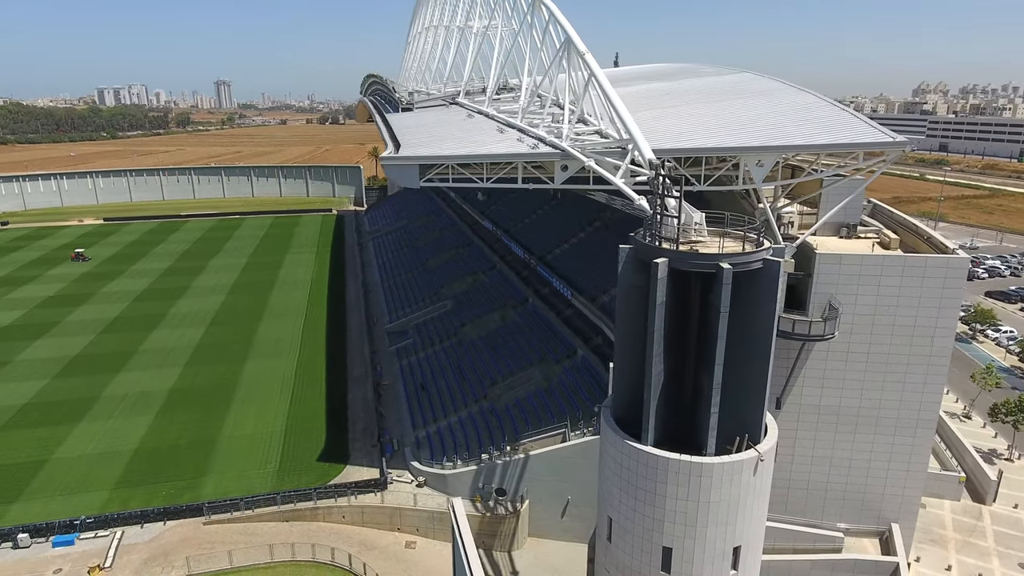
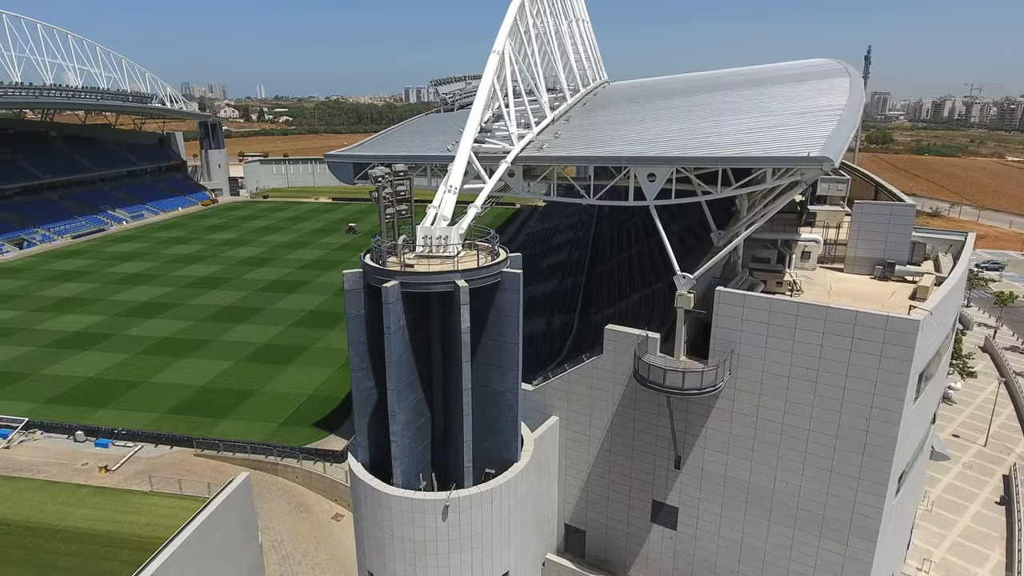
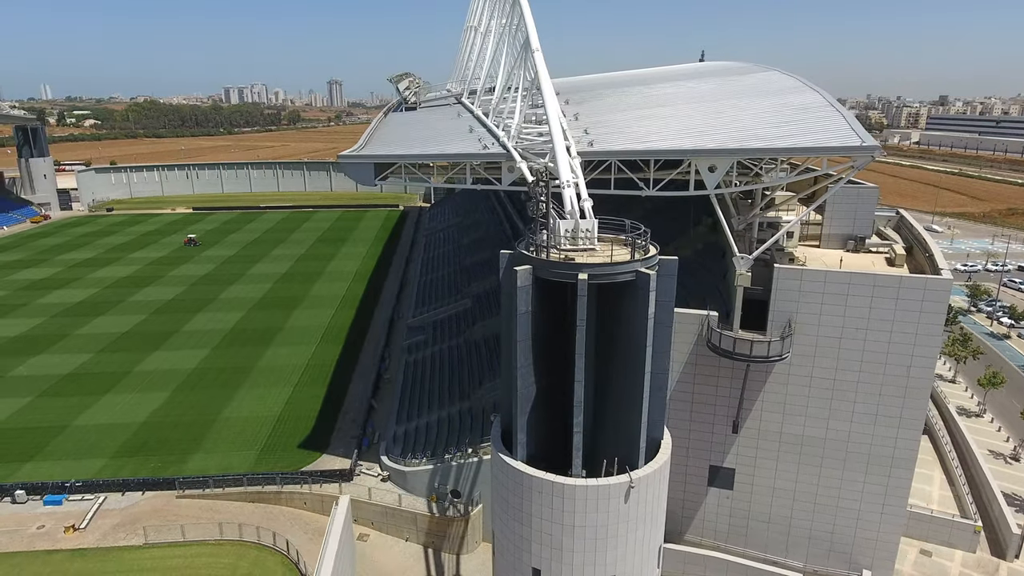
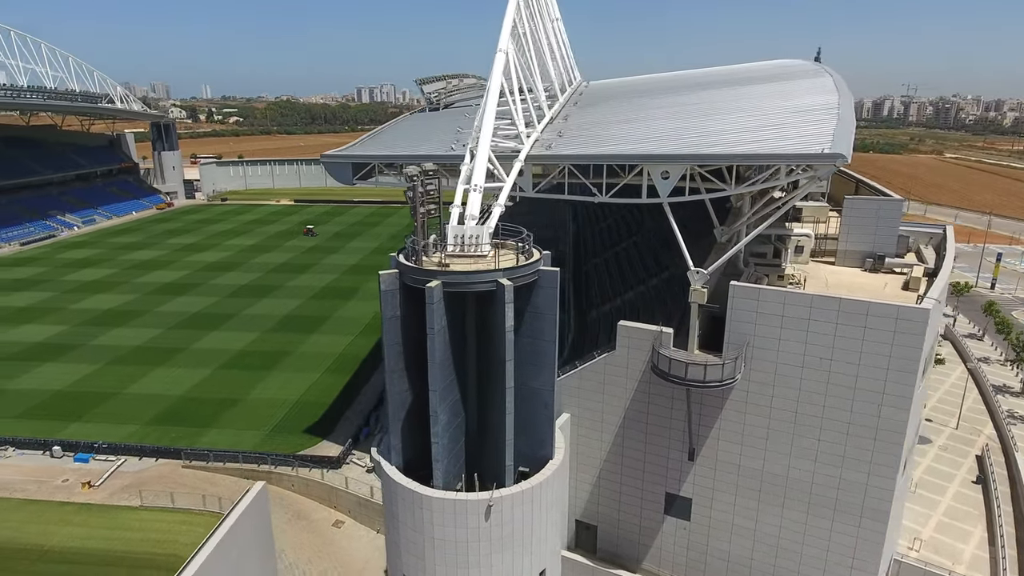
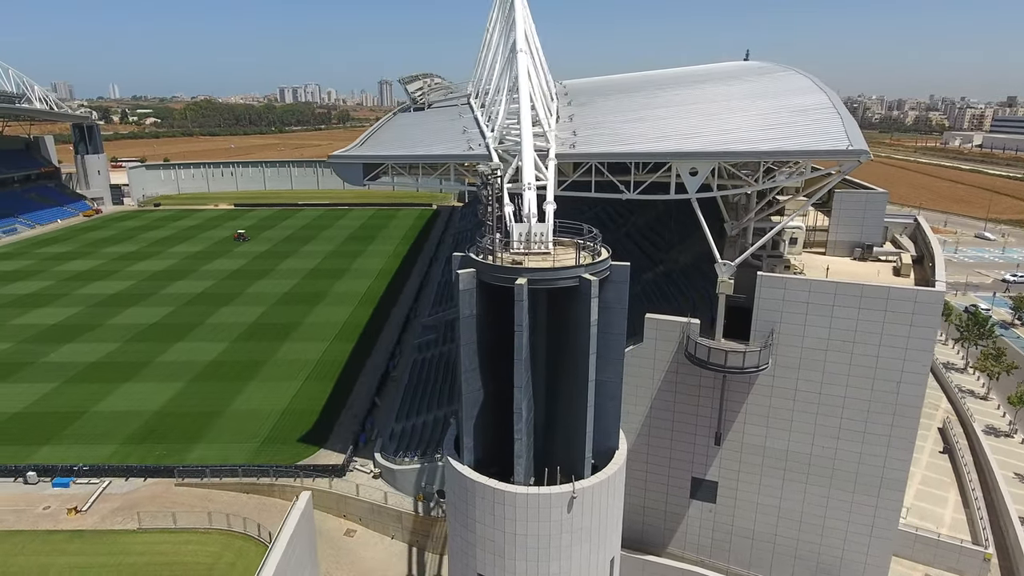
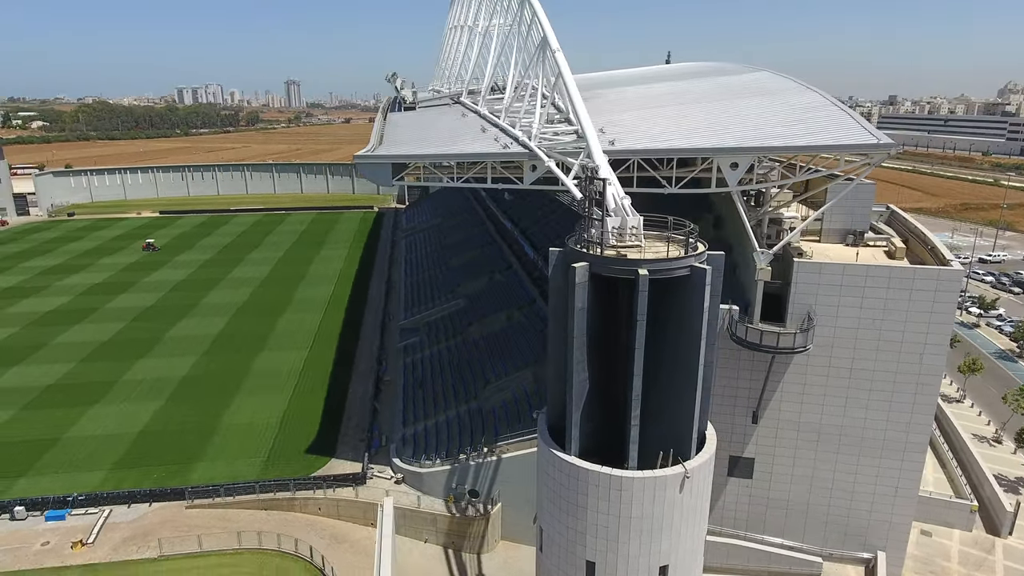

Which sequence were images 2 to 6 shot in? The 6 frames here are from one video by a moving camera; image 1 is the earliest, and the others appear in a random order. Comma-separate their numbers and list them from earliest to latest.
6, 3, 5, 4, 2
